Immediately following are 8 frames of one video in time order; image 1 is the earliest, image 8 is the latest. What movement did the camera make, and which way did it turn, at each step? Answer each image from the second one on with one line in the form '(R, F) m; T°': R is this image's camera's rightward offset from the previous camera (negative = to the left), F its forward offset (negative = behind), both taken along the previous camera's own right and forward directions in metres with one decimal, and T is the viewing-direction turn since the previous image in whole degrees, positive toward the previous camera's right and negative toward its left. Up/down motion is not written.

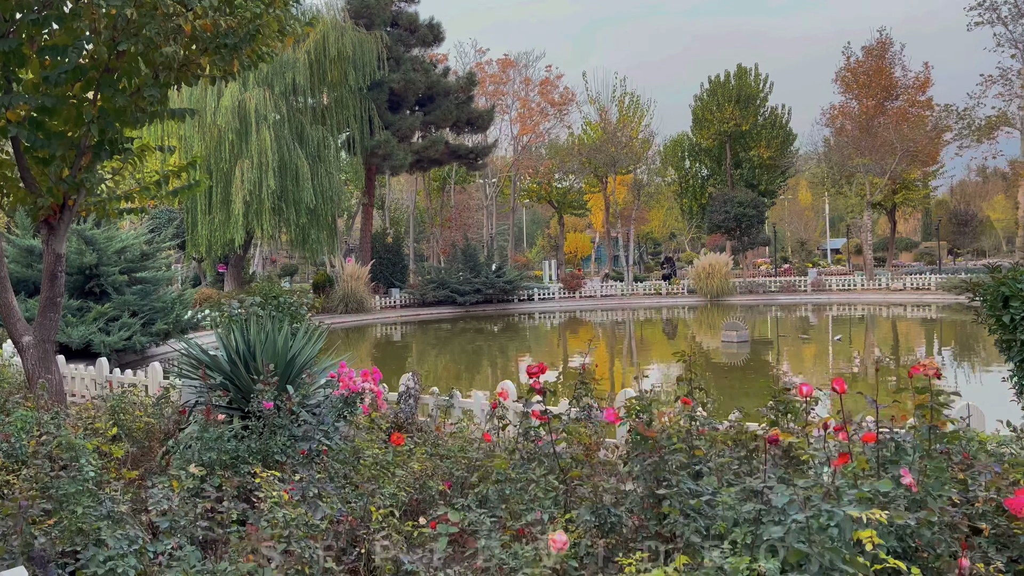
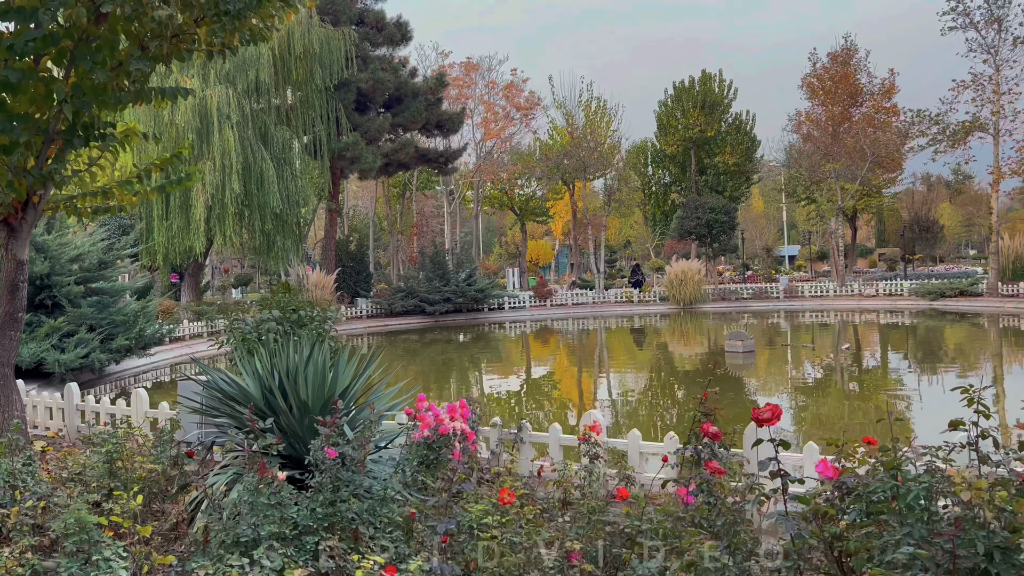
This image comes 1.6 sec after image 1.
(-0.6, +0.7) m; +4°
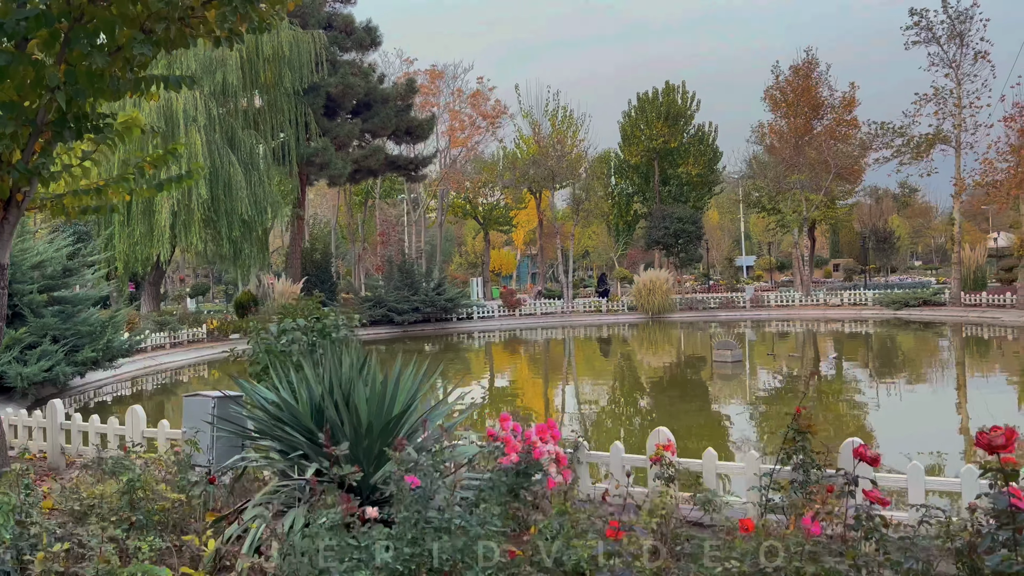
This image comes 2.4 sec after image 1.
(-0.4, +0.3) m; +3°
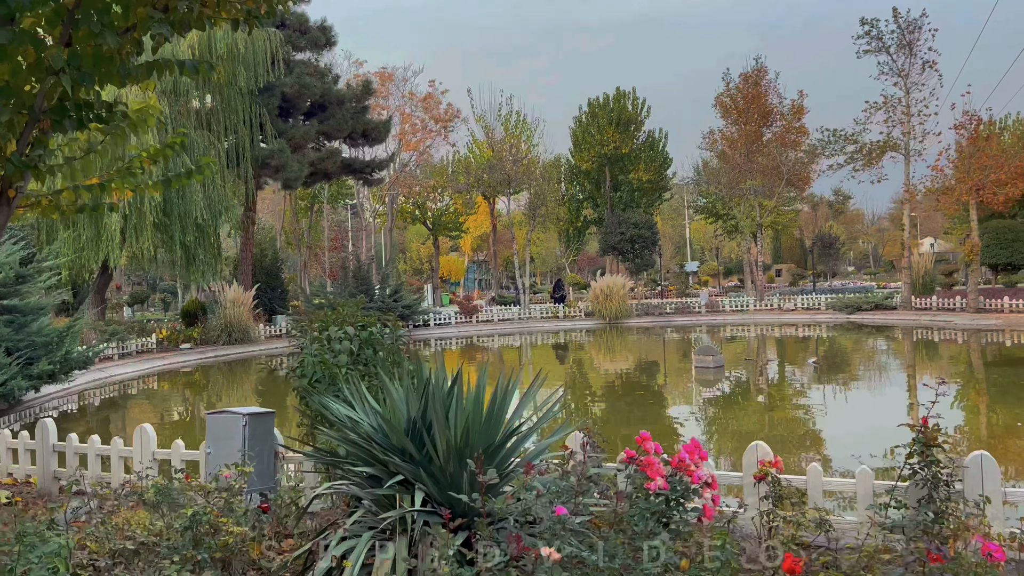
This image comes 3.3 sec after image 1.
(-0.5, +0.3) m; +4°
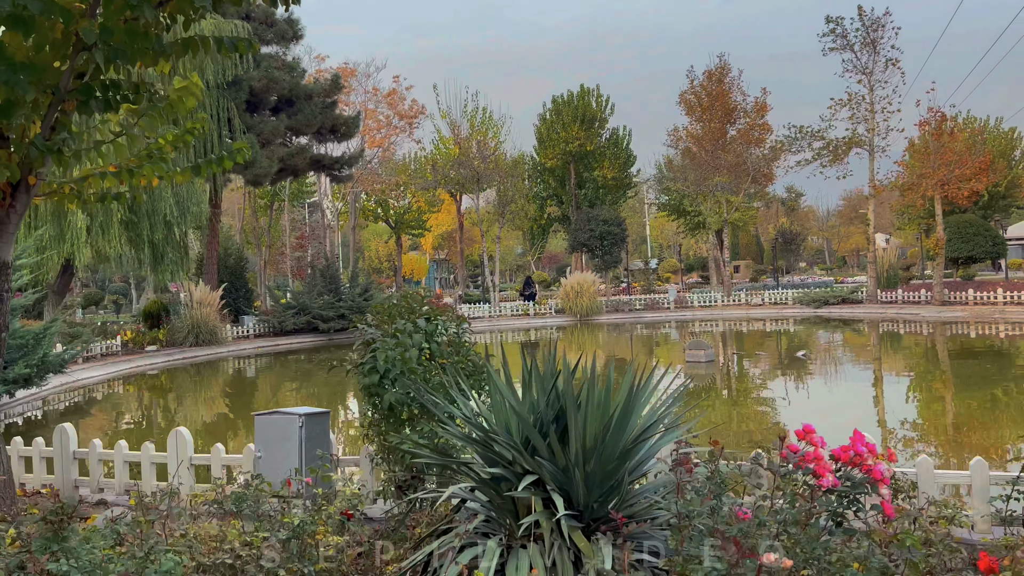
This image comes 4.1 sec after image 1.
(-0.4, +0.2) m; +3°
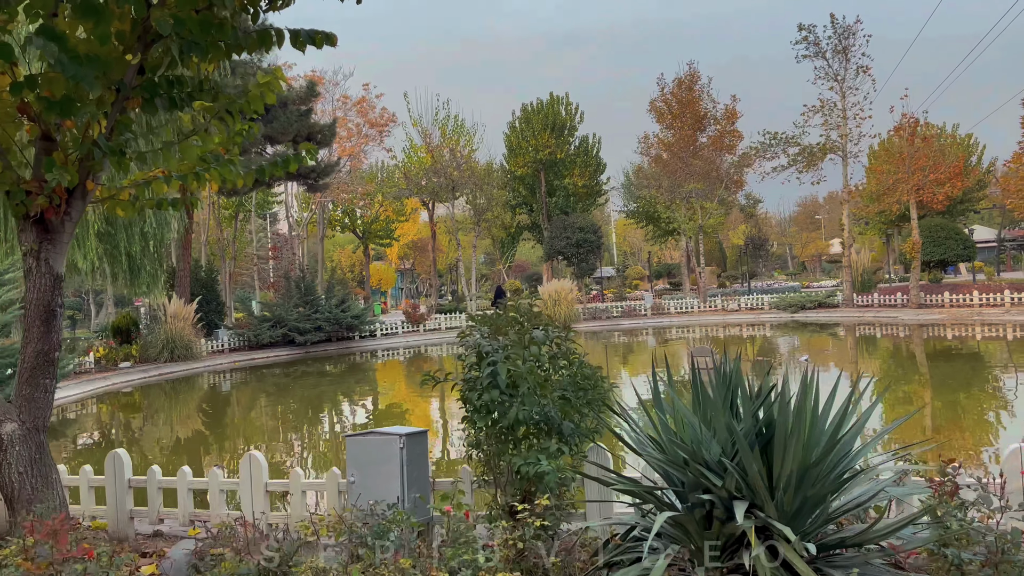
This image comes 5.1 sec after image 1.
(-0.5, +0.2) m; +3°
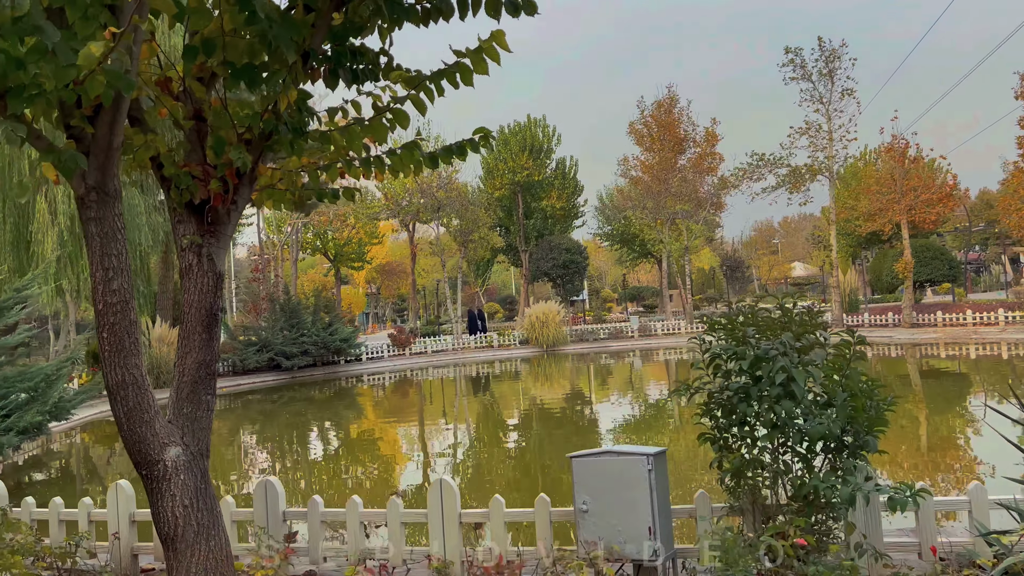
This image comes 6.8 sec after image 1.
(-0.9, +0.4) m; +3°
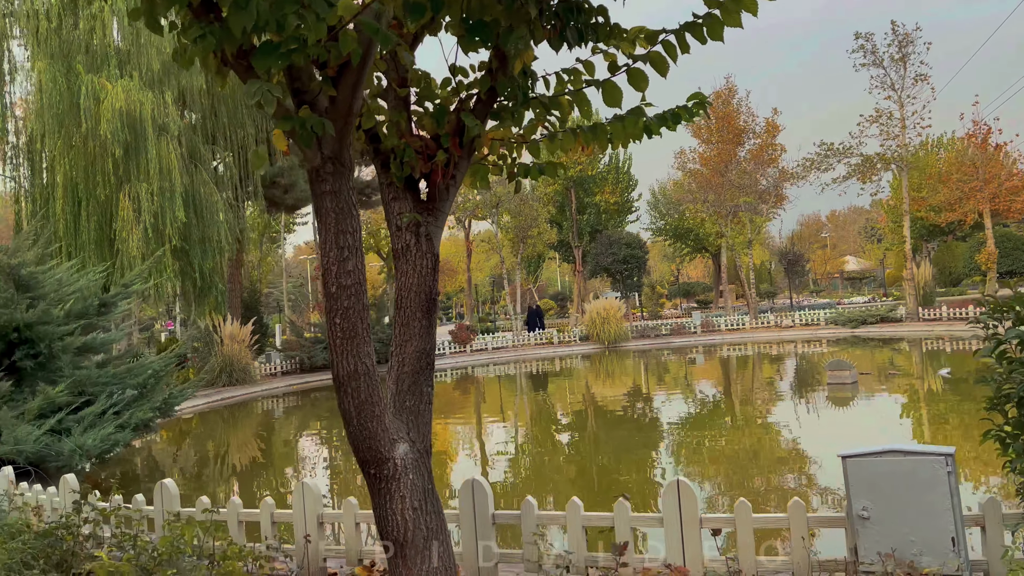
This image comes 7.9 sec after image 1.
(-0.6, +0.2) m; -3°
